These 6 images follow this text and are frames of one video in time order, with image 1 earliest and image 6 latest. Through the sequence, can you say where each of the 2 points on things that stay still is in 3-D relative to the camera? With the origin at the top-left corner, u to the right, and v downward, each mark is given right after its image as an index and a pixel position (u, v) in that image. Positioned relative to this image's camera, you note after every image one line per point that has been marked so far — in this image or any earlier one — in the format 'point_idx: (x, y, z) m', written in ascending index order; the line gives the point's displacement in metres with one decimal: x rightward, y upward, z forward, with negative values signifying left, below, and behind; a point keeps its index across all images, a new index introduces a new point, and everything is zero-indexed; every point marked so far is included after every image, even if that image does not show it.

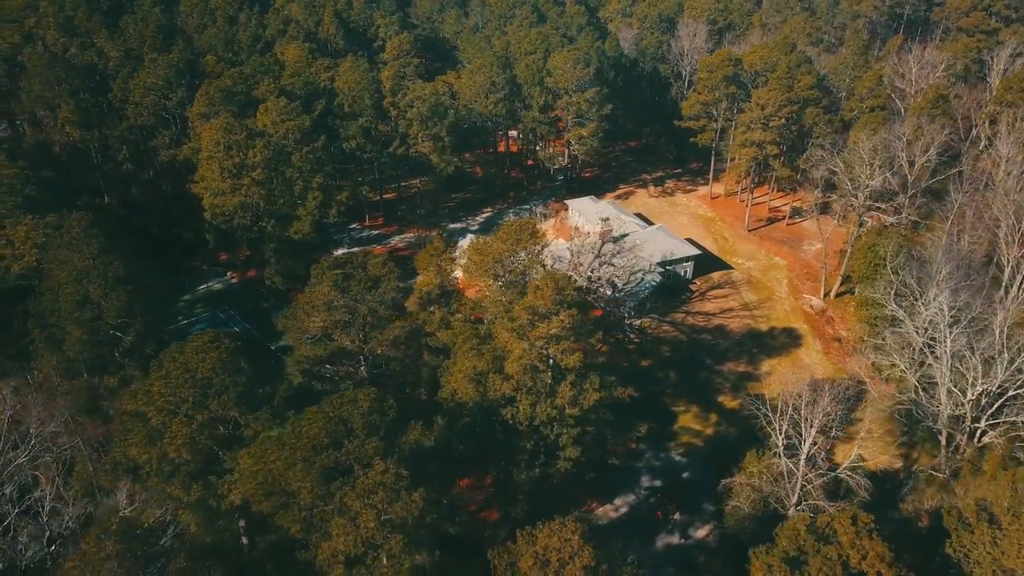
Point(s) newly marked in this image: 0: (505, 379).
0: (-0.3, -2.2, +19.4) m
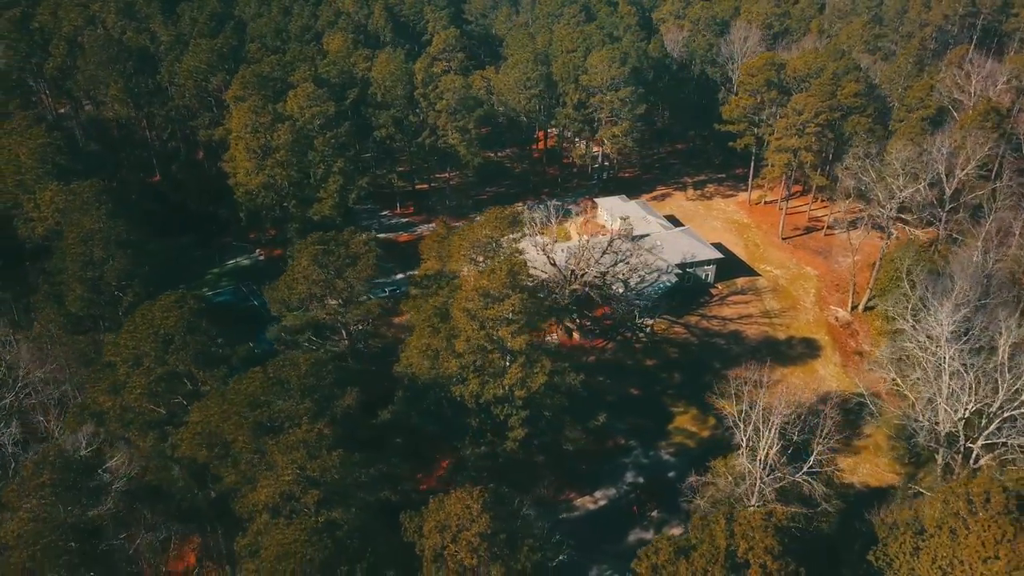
0: (-1.5, -1.7, +20.0) m
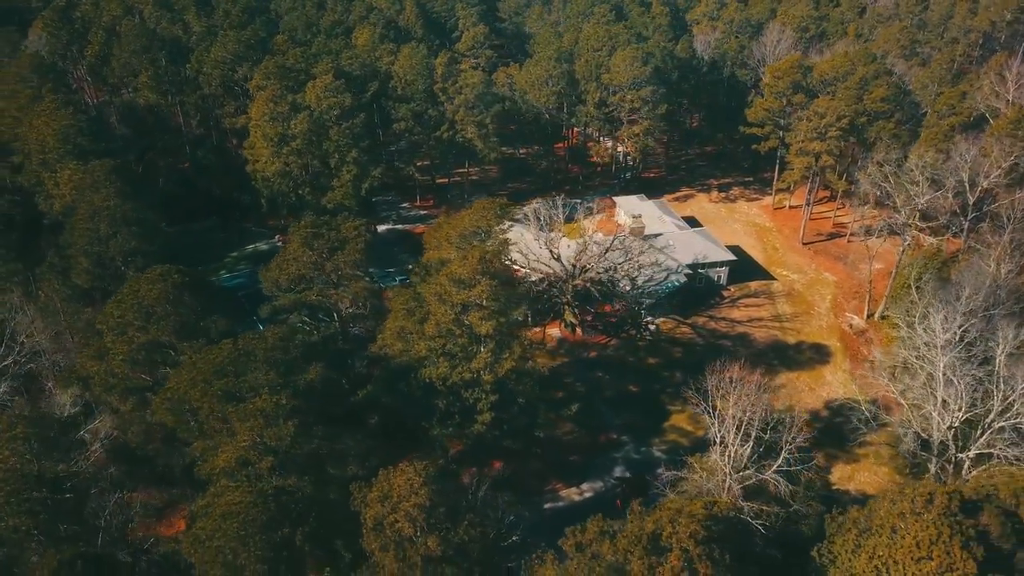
0: (-2.3, -1.3, +20.6) m
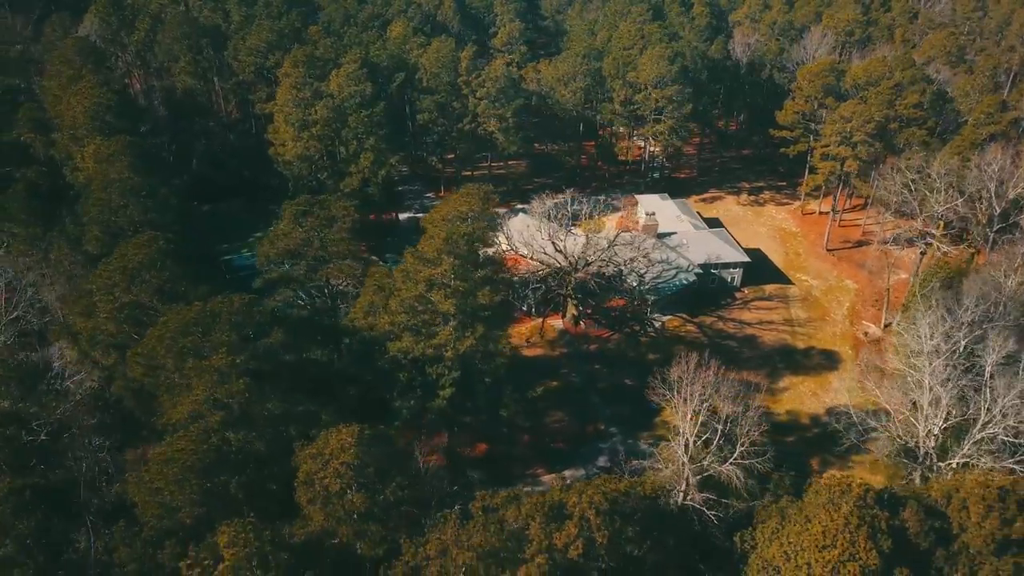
0: (-3.3, -0.7, +21.5) m
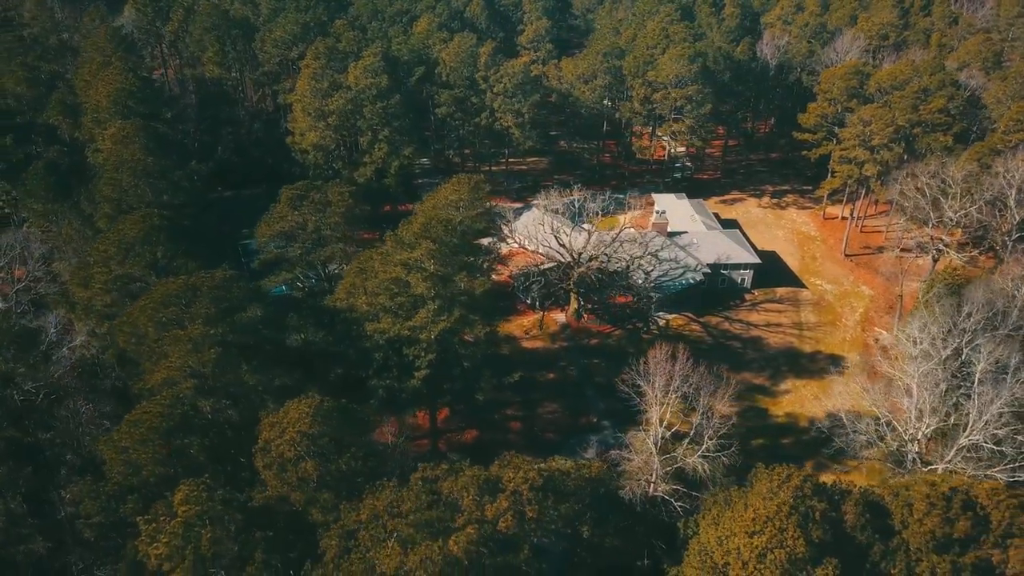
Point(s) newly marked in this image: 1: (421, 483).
0: (-4.0, -0.2, +22.1) m
1: (-1.8, -3.8, +15.3) m
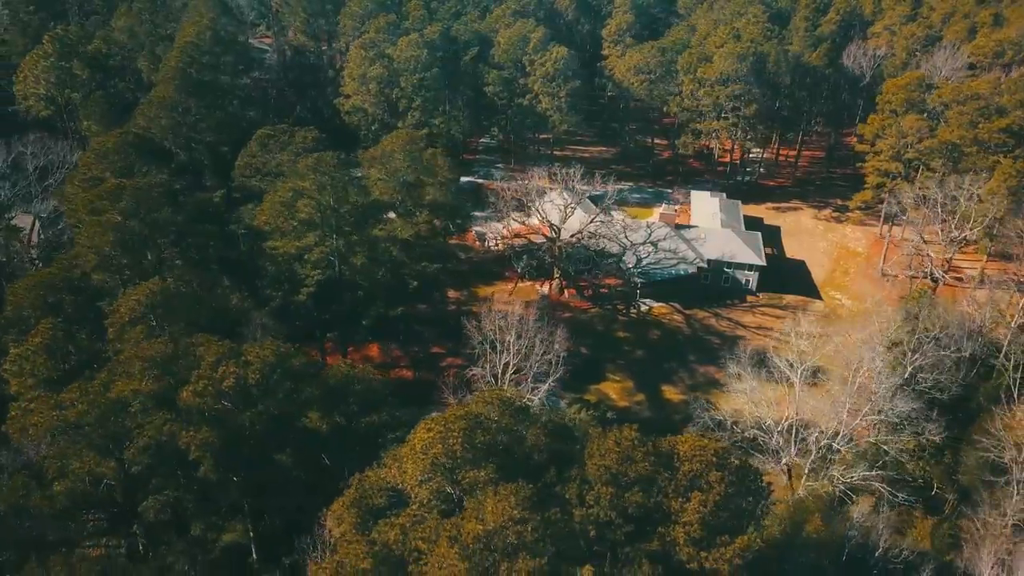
0: (-7.7, +2.3, +25.8) m
1: (-7.6, -1.4, +18.7) m
